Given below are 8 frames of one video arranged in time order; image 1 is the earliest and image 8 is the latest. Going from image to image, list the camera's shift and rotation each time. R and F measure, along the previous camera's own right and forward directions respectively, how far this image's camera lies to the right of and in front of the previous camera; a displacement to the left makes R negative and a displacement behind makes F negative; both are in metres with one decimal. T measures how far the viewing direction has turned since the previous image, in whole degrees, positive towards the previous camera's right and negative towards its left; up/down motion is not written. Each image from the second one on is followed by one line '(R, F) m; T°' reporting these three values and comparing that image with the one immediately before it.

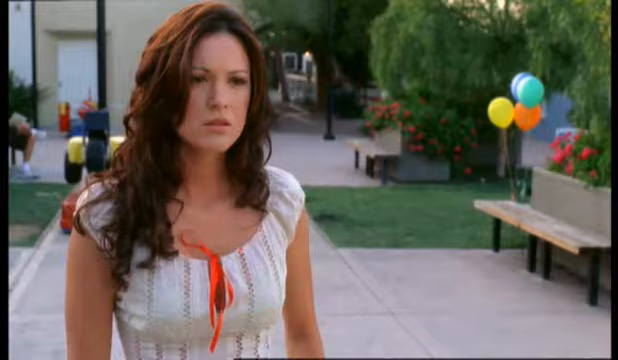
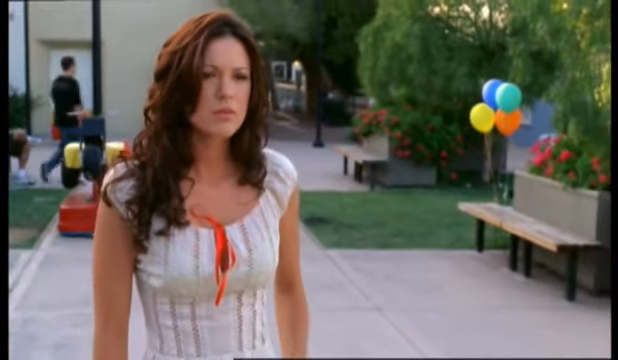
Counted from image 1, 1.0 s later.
(0.0, -0.3) m; +1°
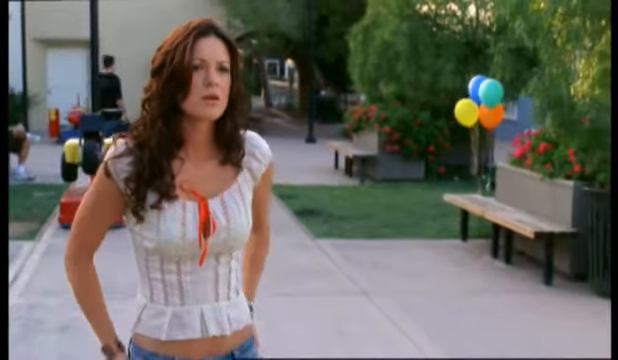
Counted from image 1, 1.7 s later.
(0.0, -0.3) m; 0°
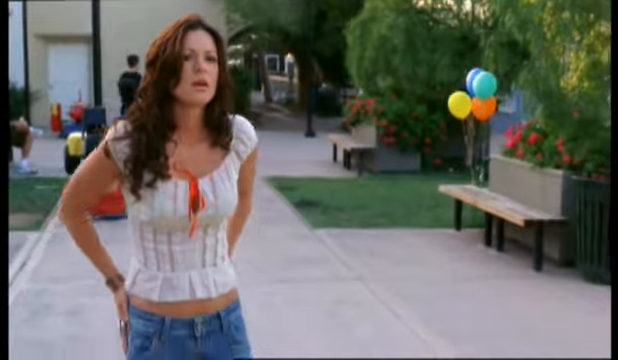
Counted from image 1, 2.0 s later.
(0.0, -0.2) m; 0°
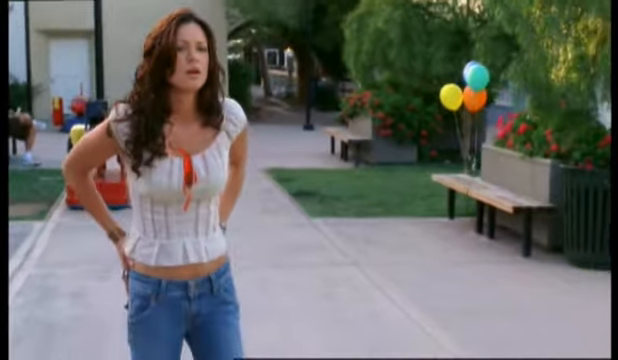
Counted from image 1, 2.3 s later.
(0.0, -0.2) m; 0°
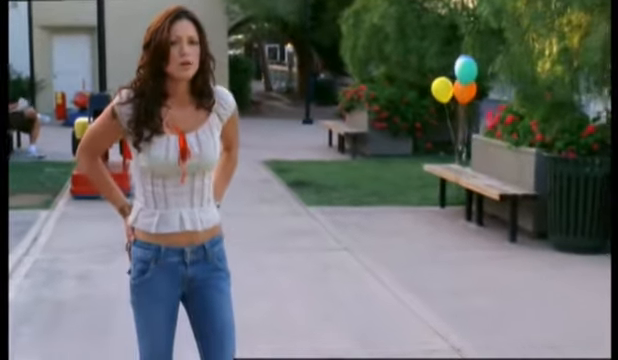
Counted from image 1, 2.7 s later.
(+0.1, -0.3) m; 0°
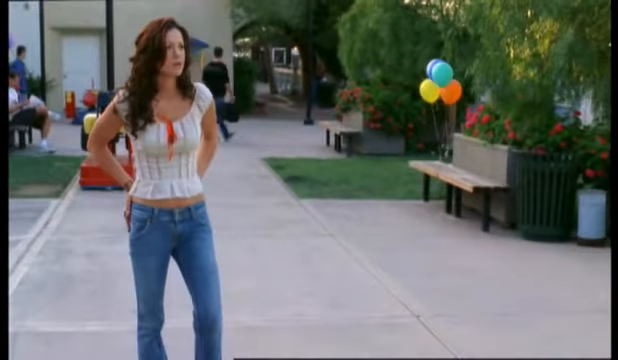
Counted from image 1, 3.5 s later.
(+0.2, -0.7) m; 0°
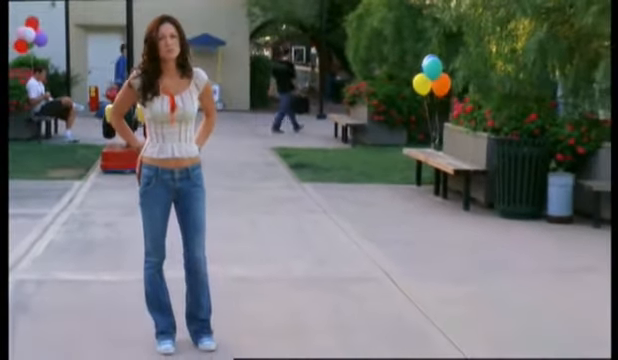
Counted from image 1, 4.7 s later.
(+0.2, -0.9) m; -1°
